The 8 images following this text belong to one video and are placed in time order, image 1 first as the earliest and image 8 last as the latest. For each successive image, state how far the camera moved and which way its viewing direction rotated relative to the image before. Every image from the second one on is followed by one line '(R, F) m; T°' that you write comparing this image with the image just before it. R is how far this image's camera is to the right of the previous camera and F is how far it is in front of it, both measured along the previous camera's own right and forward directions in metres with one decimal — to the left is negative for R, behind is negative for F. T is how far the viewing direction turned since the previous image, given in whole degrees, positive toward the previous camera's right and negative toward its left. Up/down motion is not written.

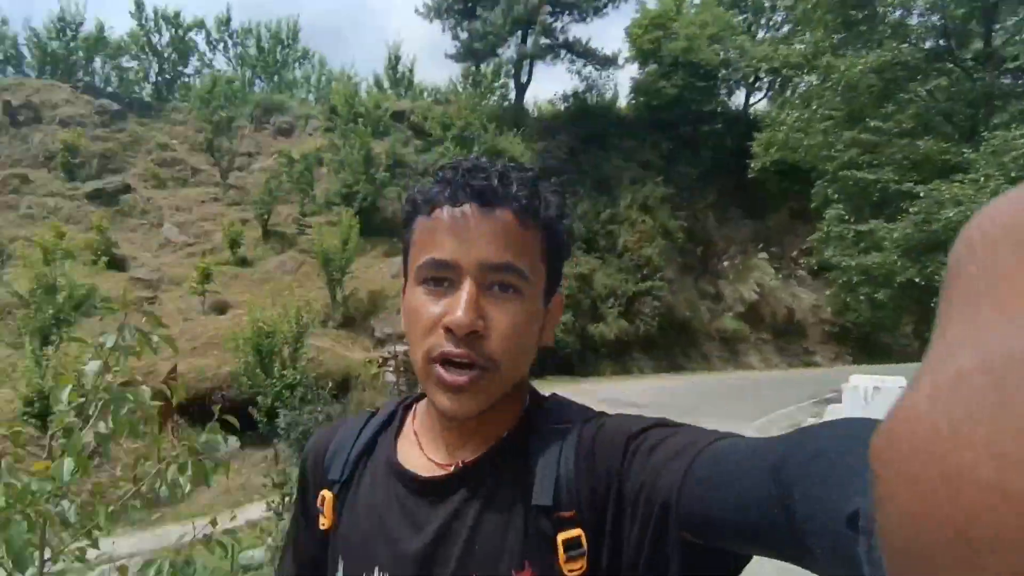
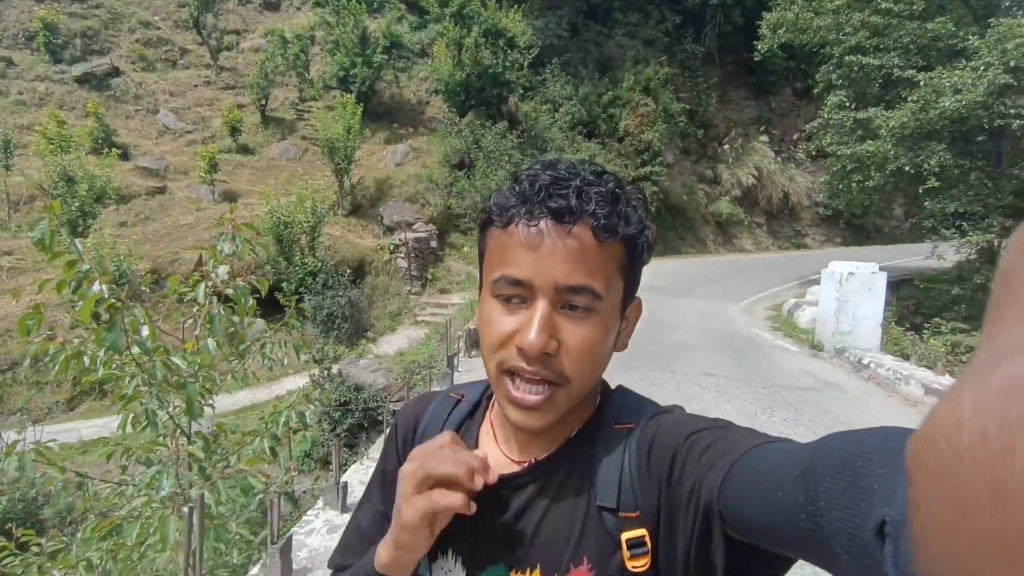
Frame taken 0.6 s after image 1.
(-0.2, -0.6) m; 0°
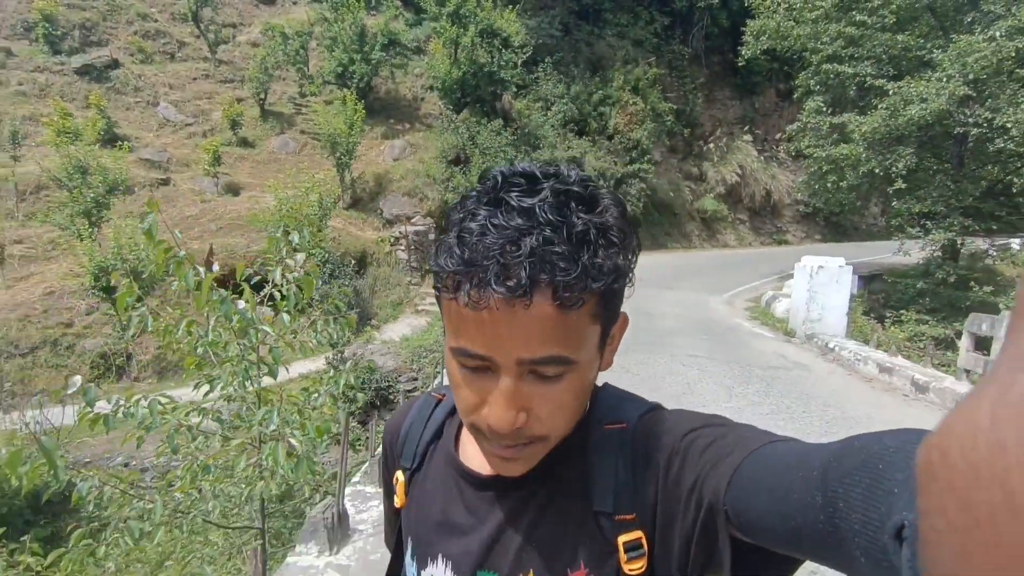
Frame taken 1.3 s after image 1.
(-0.2, -0.6) m; +1°
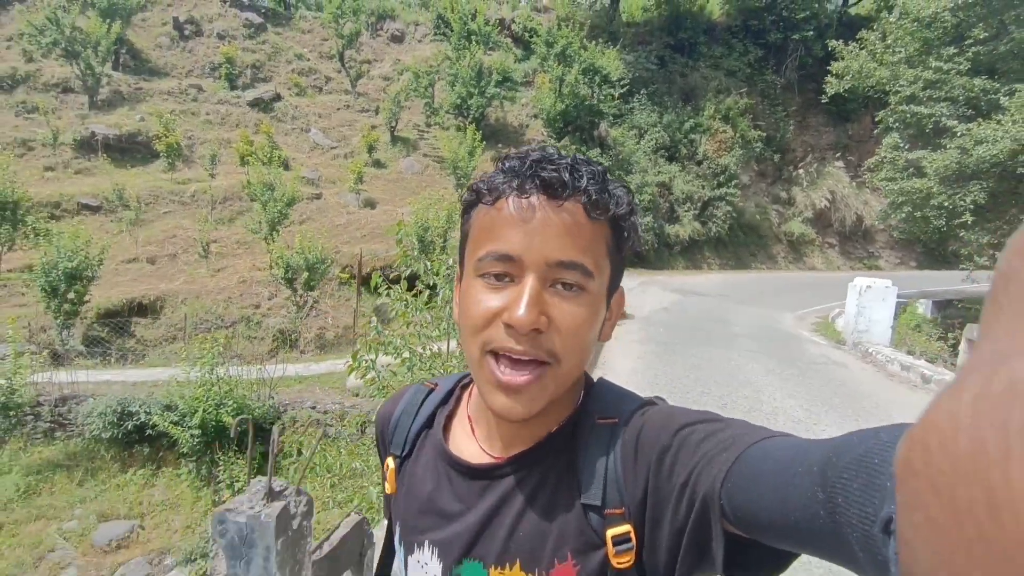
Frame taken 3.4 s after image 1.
(-0.1, -2.1) m; -8°
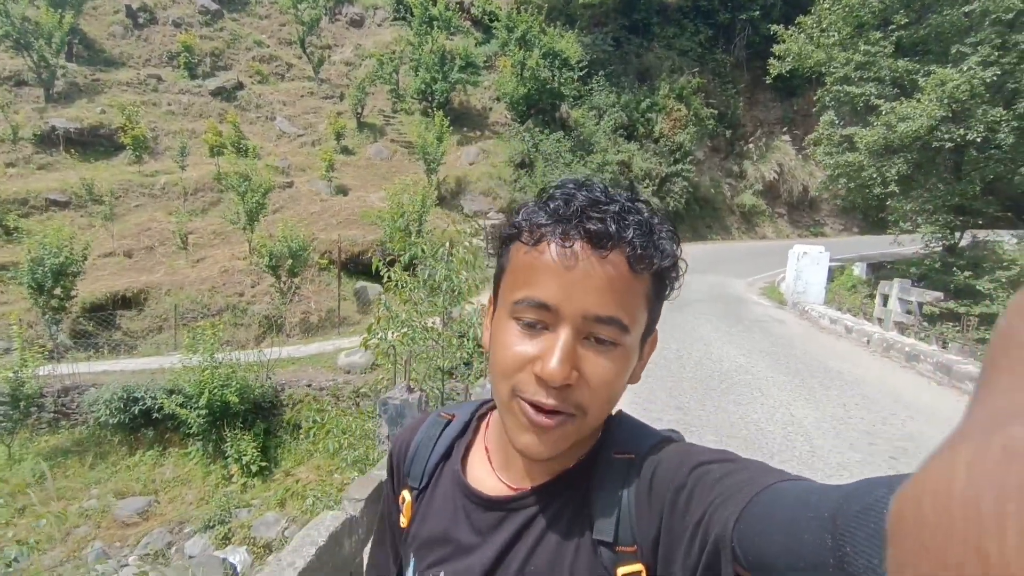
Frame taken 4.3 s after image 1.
(-0.2, -0.9) m; +3°
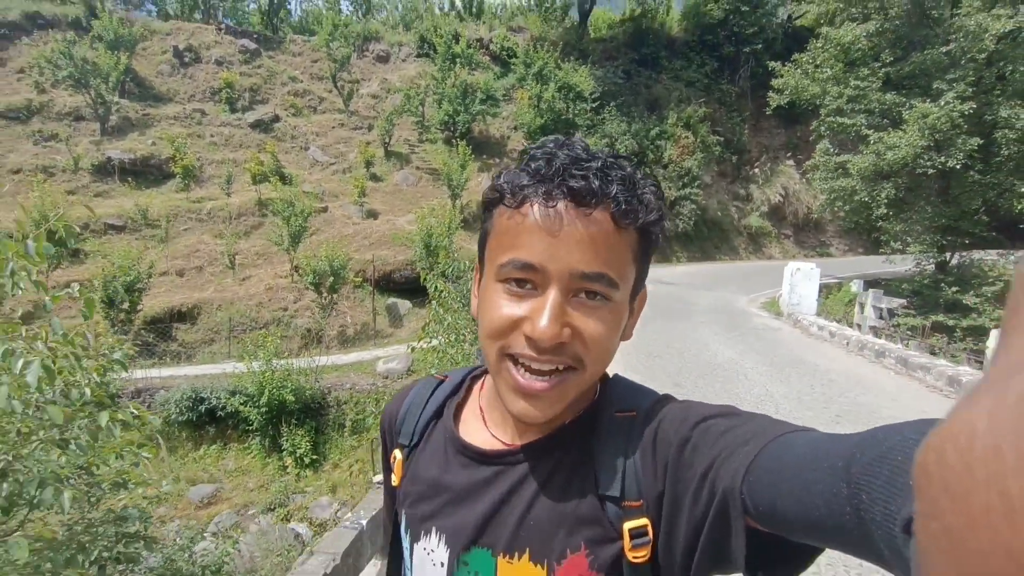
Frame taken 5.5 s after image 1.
(-0.2, -1.3) m; -1°
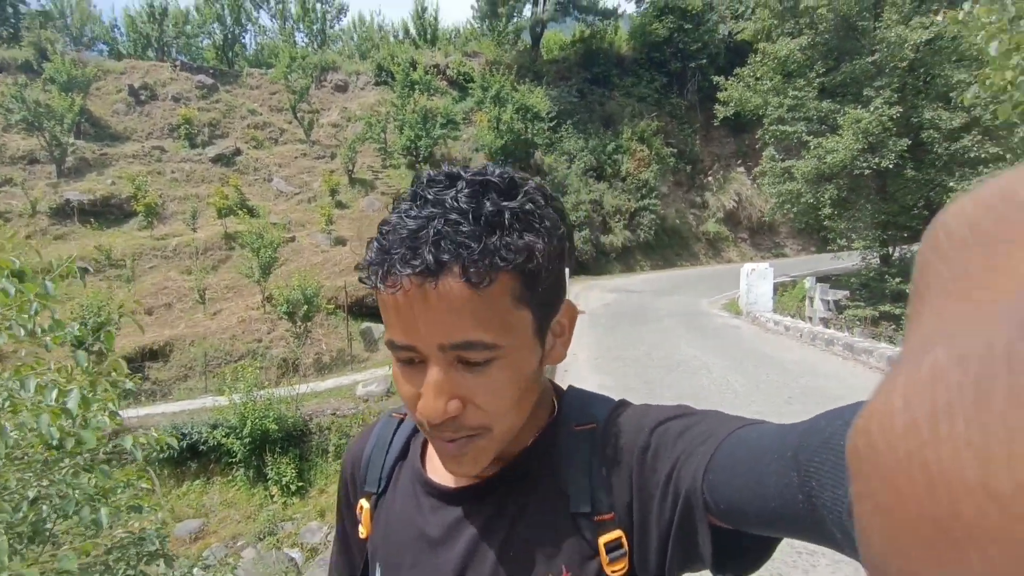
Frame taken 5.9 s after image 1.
(-0.1, -0.4) m; +3°
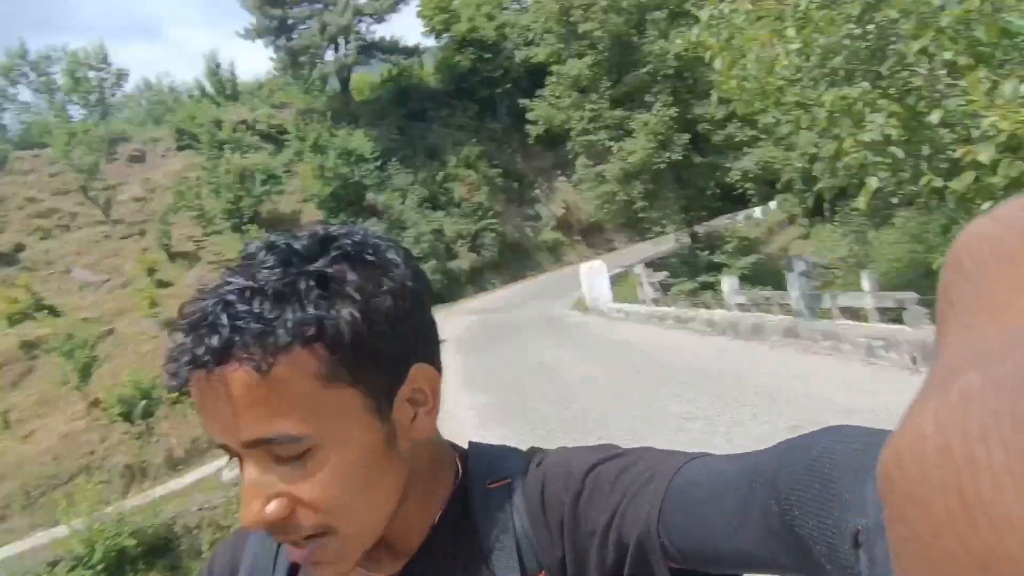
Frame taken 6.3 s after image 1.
(-0.2, -0.3) m; +15°
